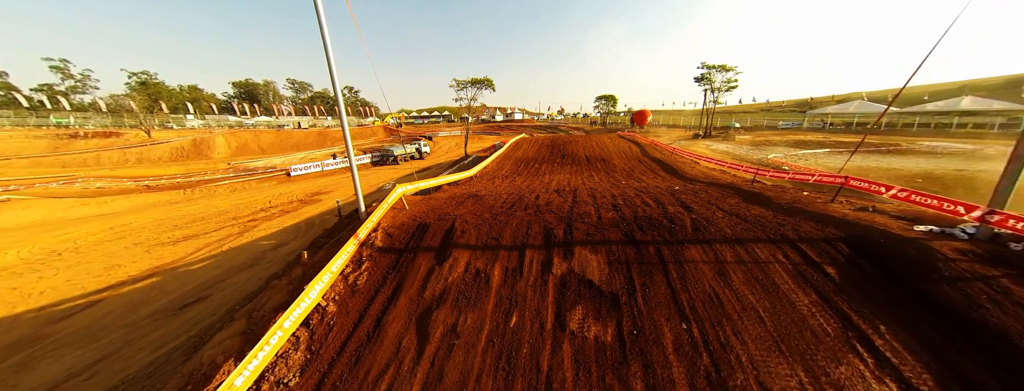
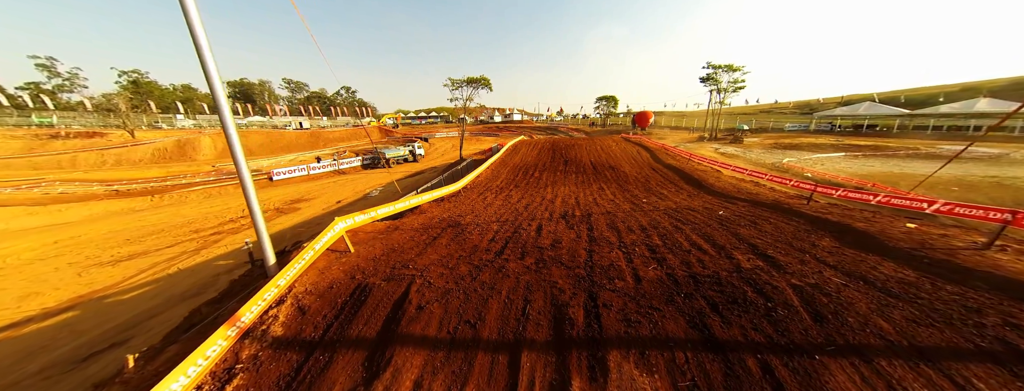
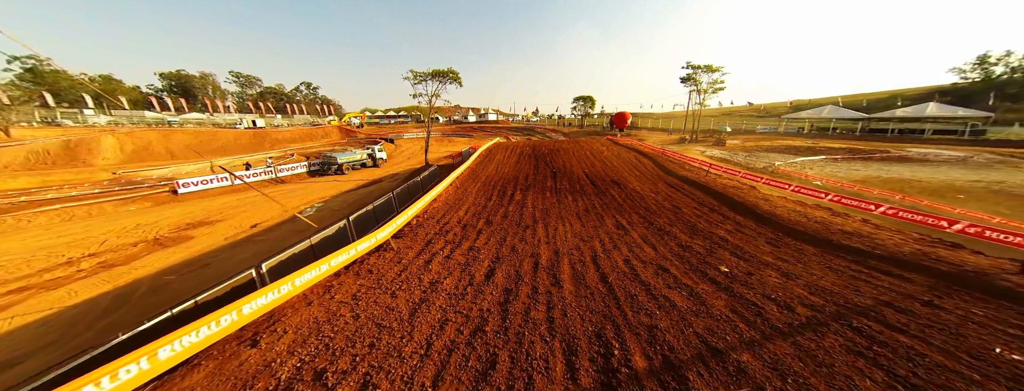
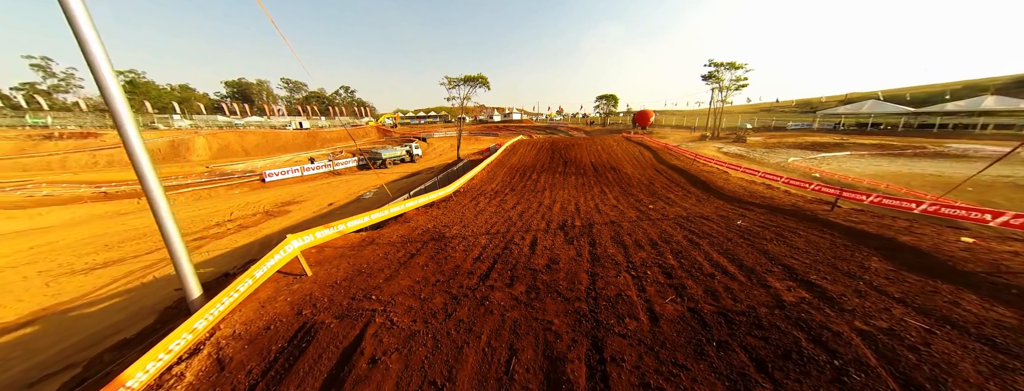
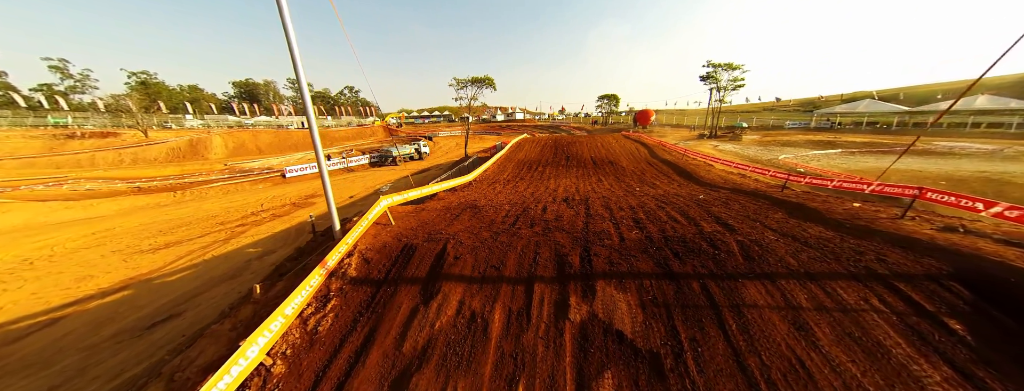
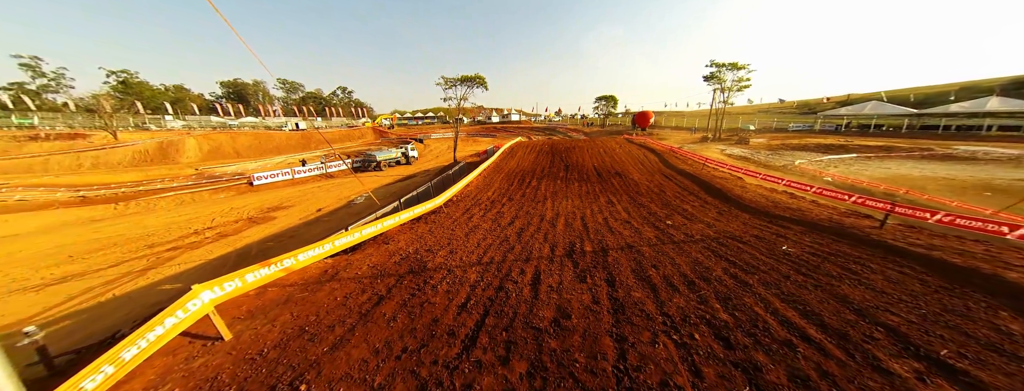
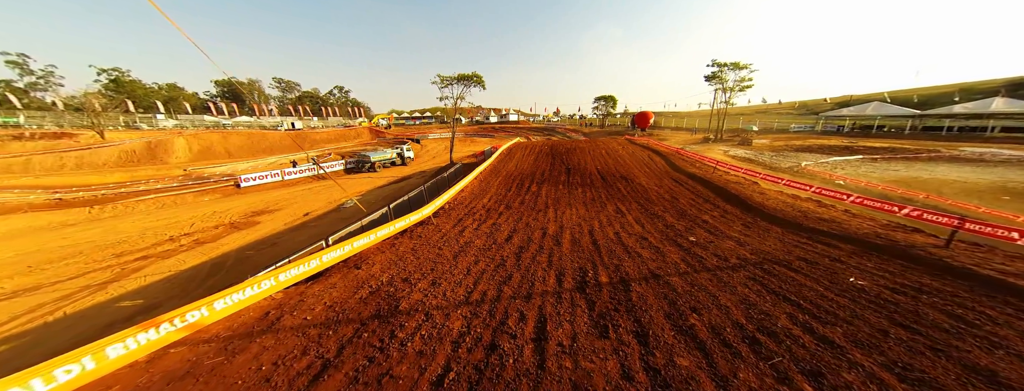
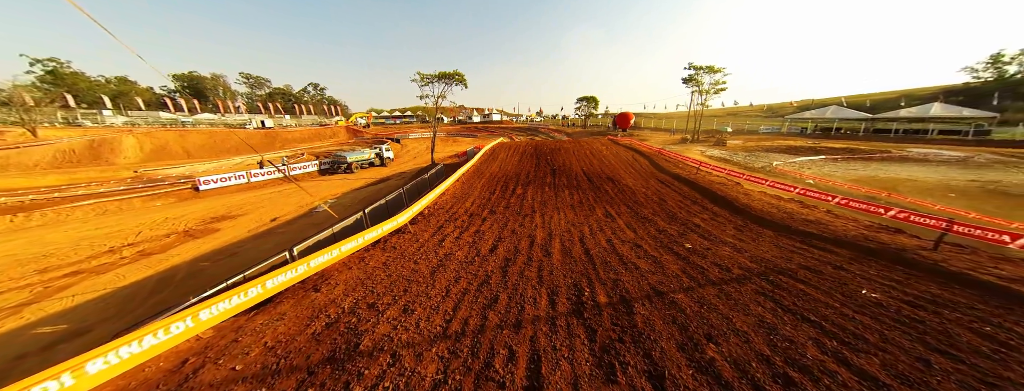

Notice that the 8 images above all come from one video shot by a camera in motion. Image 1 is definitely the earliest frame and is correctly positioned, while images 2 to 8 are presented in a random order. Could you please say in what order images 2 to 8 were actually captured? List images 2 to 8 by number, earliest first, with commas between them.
5, 2, 4, 6, 7, 8, 3
